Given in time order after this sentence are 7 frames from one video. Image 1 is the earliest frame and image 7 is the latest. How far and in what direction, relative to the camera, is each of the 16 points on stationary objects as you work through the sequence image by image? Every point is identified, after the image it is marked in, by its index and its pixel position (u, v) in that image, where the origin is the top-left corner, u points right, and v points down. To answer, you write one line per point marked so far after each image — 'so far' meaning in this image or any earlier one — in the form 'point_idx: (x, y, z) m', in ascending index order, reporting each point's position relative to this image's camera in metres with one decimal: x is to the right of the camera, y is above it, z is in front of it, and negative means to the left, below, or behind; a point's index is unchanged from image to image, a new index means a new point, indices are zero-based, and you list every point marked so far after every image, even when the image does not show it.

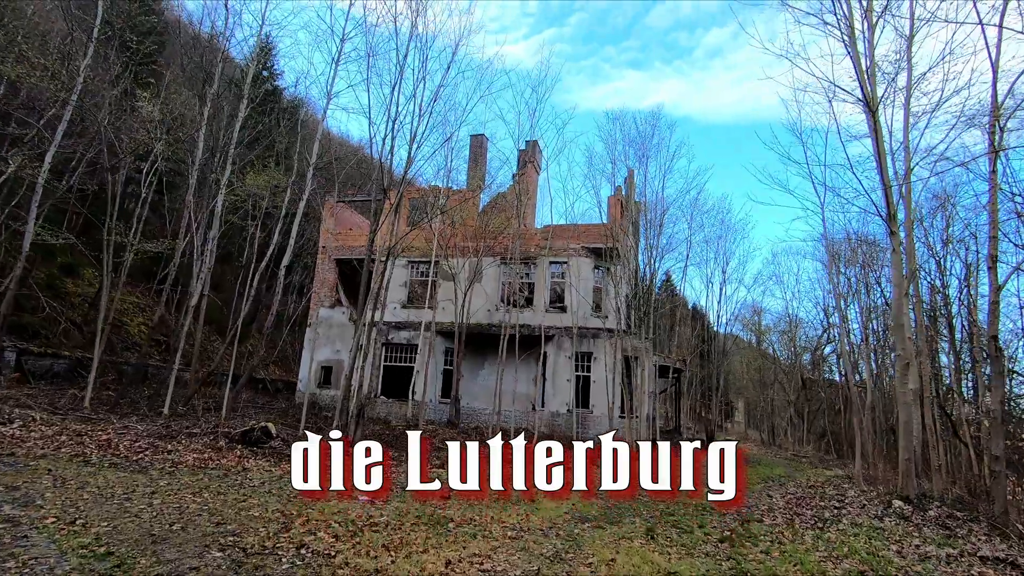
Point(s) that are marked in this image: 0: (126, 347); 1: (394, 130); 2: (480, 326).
0: (-13.3, -2.0, +18.7) m
1: (-2.6, +3.4, +11.7) m
2: (-1.0, -1.3, +17.8) m
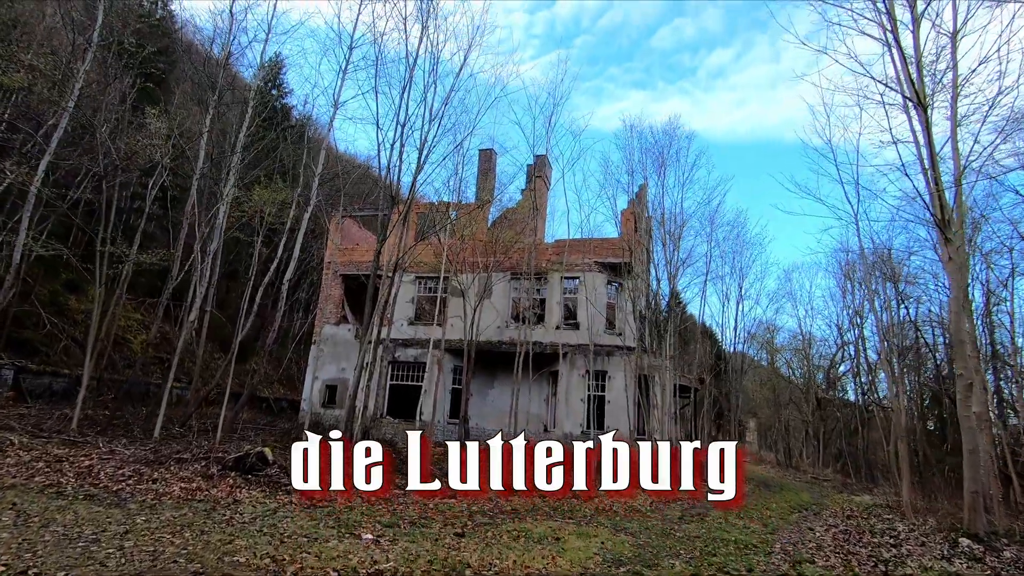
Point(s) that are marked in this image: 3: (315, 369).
0: (-12.9, -2.6, +18.3) m
1: (-2.3, +3.1, +11.3) m
2: (-0.7, -1.8, +17.2) m
3: (-7.2, -3.0, +19.8) m
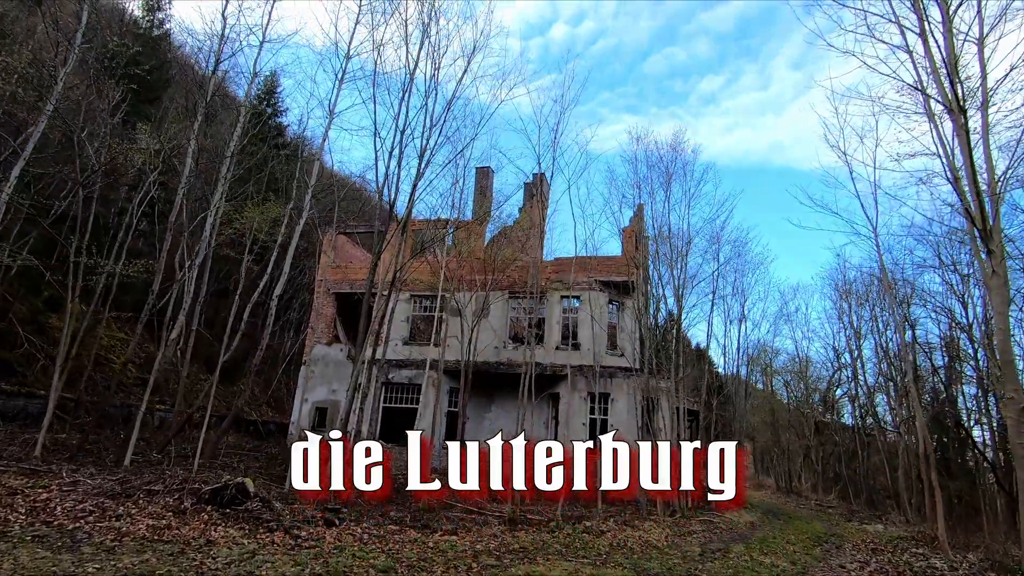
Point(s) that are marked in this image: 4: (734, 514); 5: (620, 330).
0: (-13.0, -3.1, +17.4) m
1: (-2.2, +2.8, +10.9) m
2: (-0.7, -2.4, +16.6) m
3: (-7.3, -3.6, +19.0) m
4: (+5.6, -5.7, +13.7) m
5: (+3.3, -1.3, +16.3) m
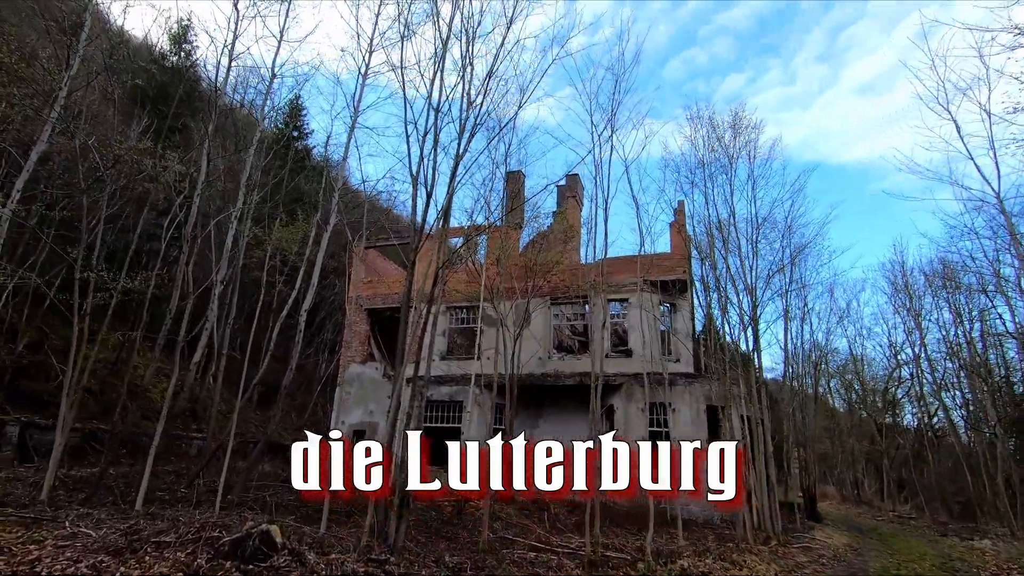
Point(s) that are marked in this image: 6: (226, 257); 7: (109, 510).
0: (-11.6, -4.0, +16.9) m
1: (-1.5, +2.6, +9.9) m
2: (+0.6, -2.5, +15.4) m
3: (-5.7, -4.2, +18.1) m
4: (+7.0, -5.5, +12.0) m
5: (+4.5, -1.3, +15.0) m
6: (-8.7, +0.9, +16.5) m
7: (-5.2, -2.8, +6.9) m
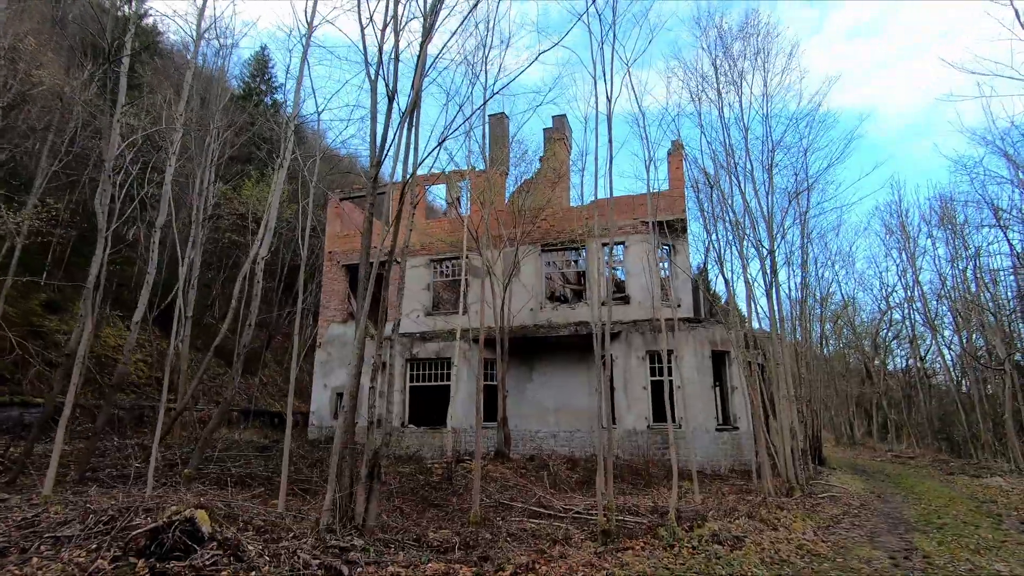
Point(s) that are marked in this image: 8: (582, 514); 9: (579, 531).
0: (-11.8, -2.9, +15.7) m
1: (-1.8, +3.6, +8.5) m
2: (+0.4, -1.1, +14.4) m
3: (-5.9, -2.8, +17.1) m
4: (+6.9, -4.0, +11.4) m
5: (+4.2, +0.3, +13.9) m
6: (-9.1, +2.1, +15.0) m
7: (-5.2, -2.2, +5.8) m
8: (+0.8, -2.5, +6.0) m
9: (+0.6, -2.3, +5.1) m
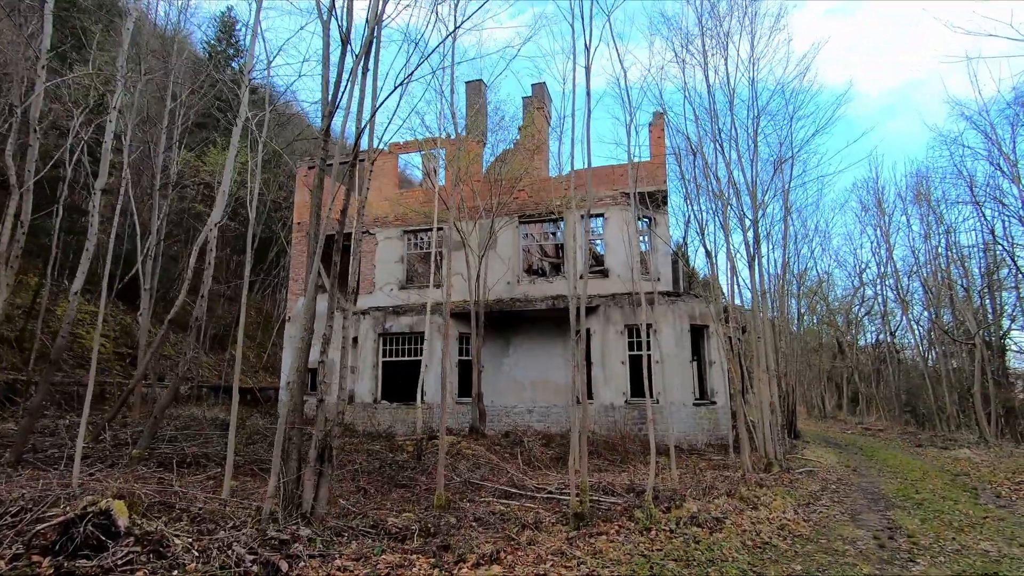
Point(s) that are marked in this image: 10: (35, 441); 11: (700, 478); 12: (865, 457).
0: (-12.4, -2.1, +14.9) m
1: (-2.2, +4.0, +7.8) m
2: (-0.3, -0.4, +14.0) m
3: (-6.7, -2.0, +16.5) m
4: (+6.4, -3.5, +11.4) m
5: (+3.6, +0.9, +13.6) m
6: (-9.7, +2.8, +14.1) m
7: (-5.6, -1.9, +5.3) m
8: (+0.4, -2.2, +5.7) m
9: (+0.3, -2.0, +4.8) m
10: (-7.0, -2.2, +7.8) m
11: (+2.4, -2.4, +6.9) m
12: (+7.9, -3.8, +12.2) m
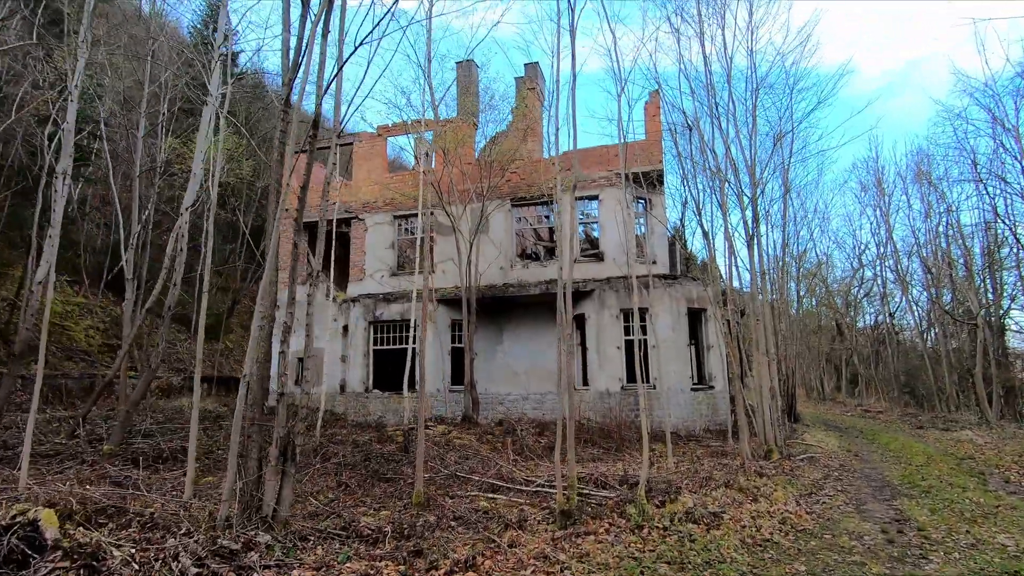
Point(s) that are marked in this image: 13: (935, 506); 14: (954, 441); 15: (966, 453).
0: (-12.6, -1.8, +14.6) m
1: (-2.4, +4.2, +7.3) m
2: (-0.4, 0.0, +13.6) m
3: (-6.8, -1.6, +16.2) m
4: (+6.2, -3.1, +11.1) m
5: (+3.4, +1.4, +13.2) m
6: (-10.0, +3.1, +13.7) m
7: (-5.7, -1.8, +5.0) m
8: (+0.3, -2.0, +5.4) m
9: (+0.2, -1.9, +4.5) m
10: (-7.1, -2.0, +7.5) m
11: (+2.3, -2.2, +6.6) m
12: (+7.8, -3.4, +11.9) m
13: (+4.0, -2.1, +5.1) m
14: (+10.2, -3.5, +12.5) m
15: (+8.1, -3.0, +9.8) m
